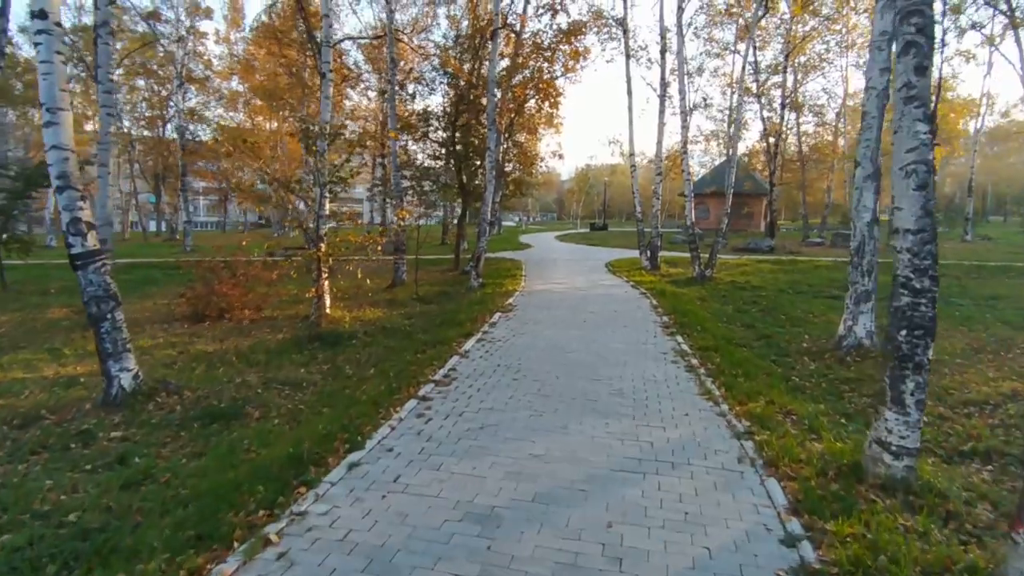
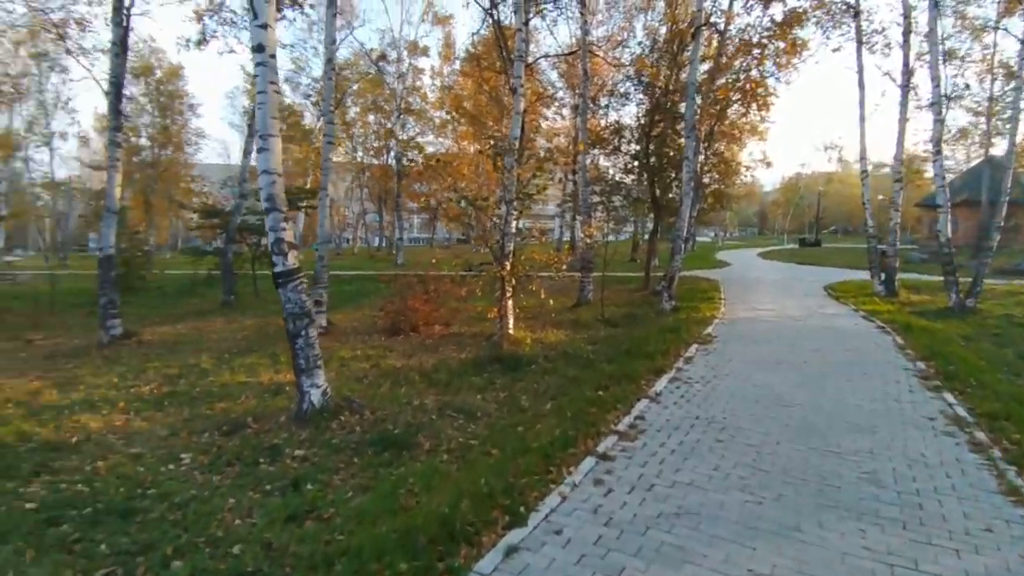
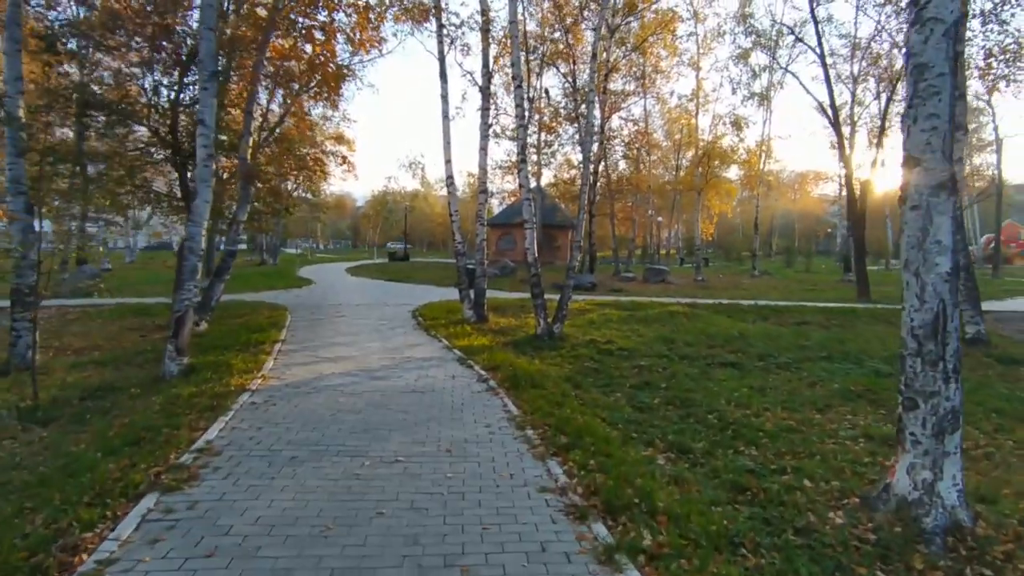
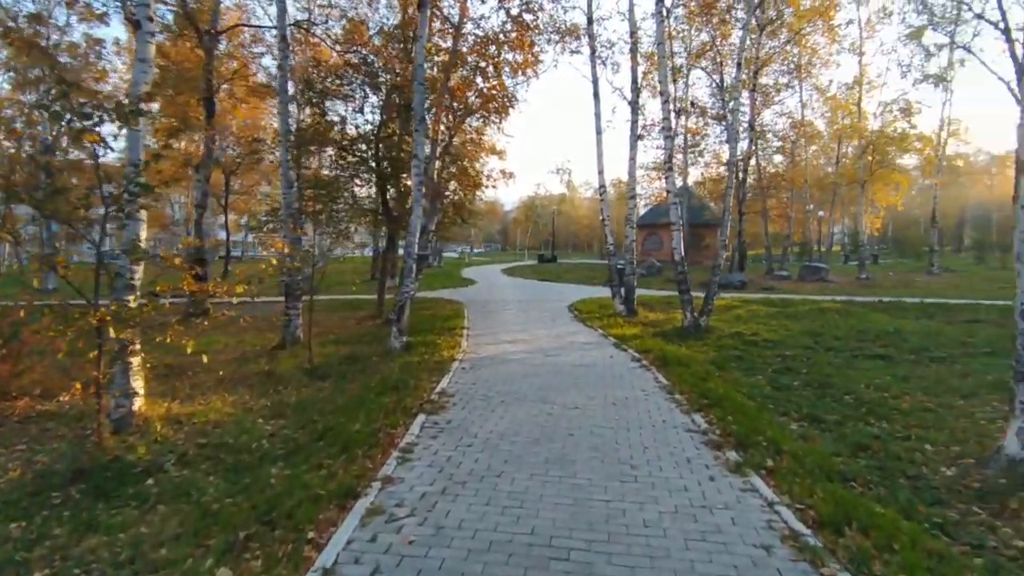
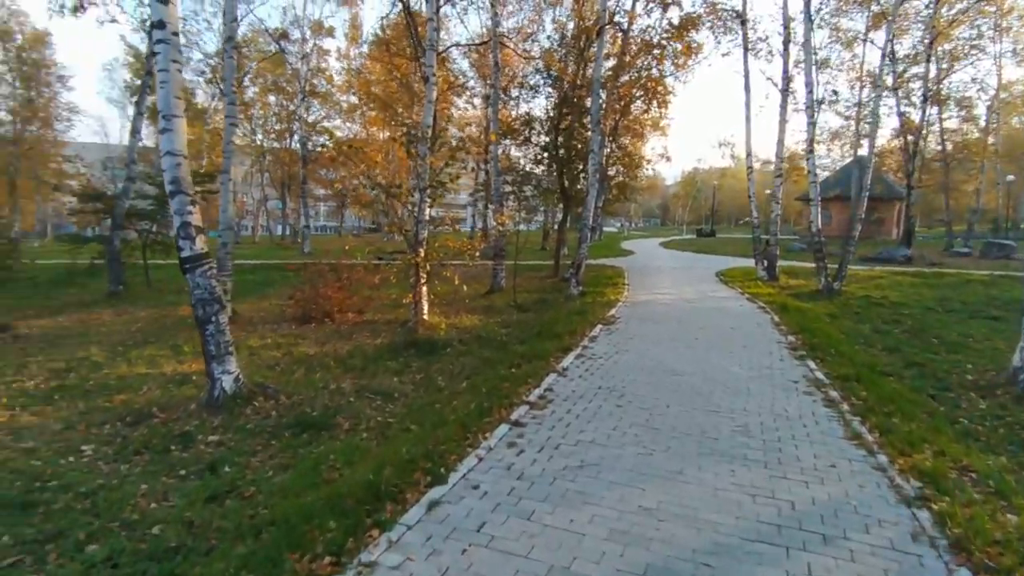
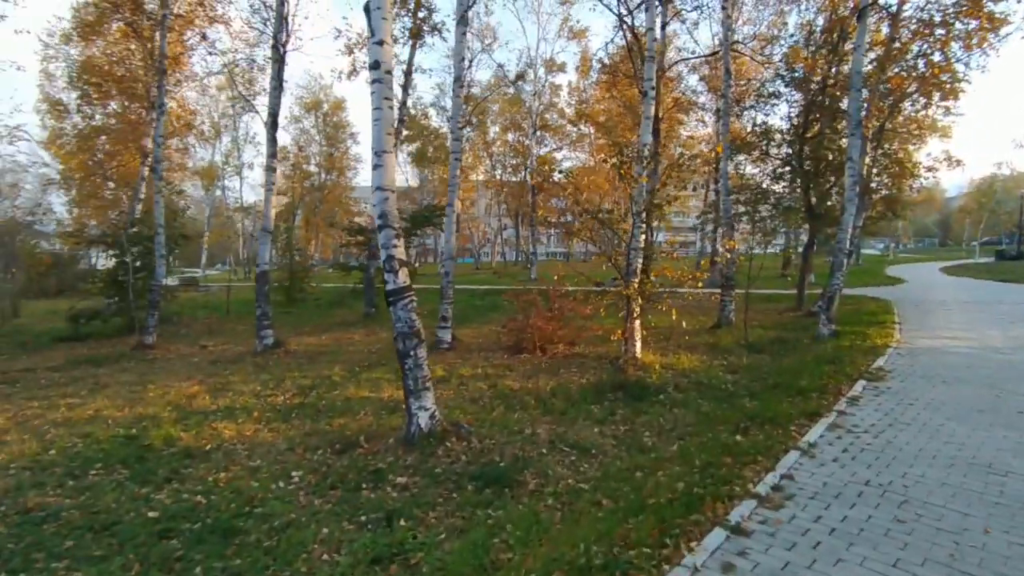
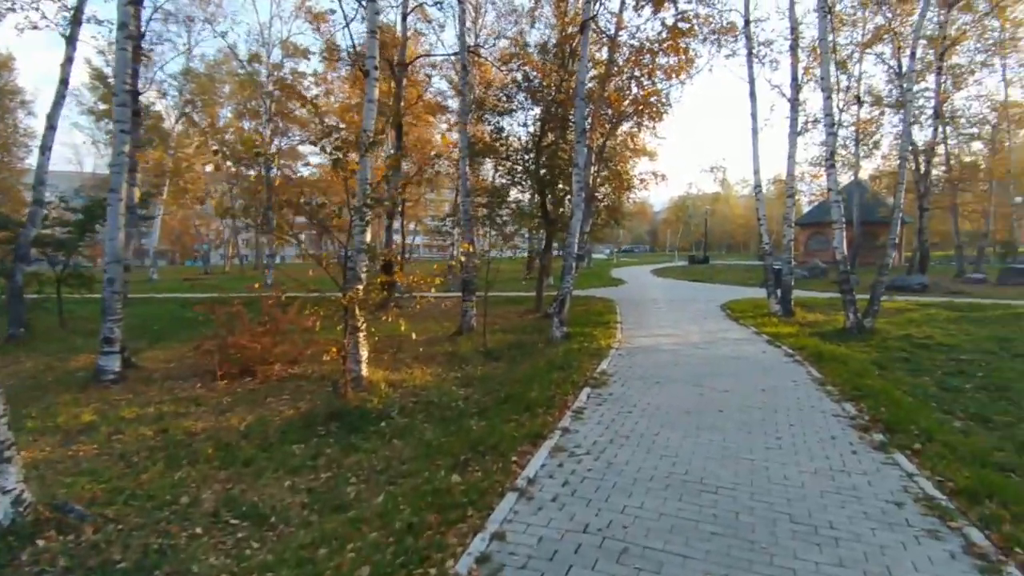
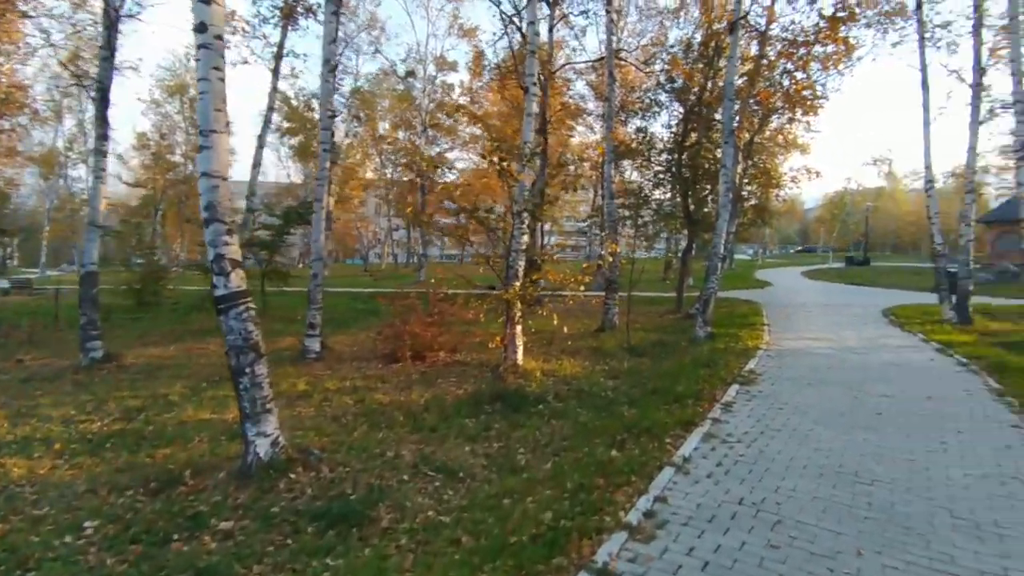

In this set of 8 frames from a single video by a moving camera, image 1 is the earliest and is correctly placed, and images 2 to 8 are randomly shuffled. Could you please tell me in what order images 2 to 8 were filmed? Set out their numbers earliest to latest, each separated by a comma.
5, 2, 6, 8, 7, 4, 3
